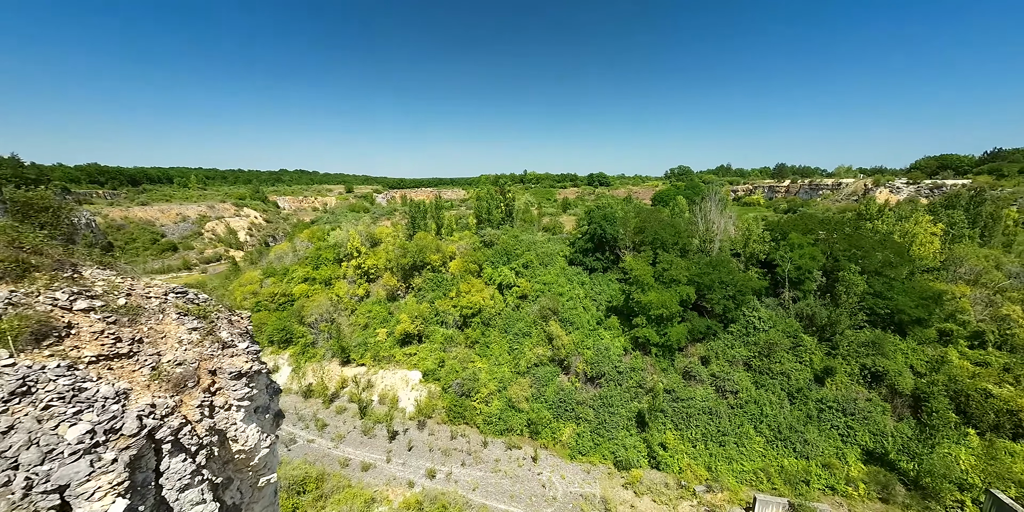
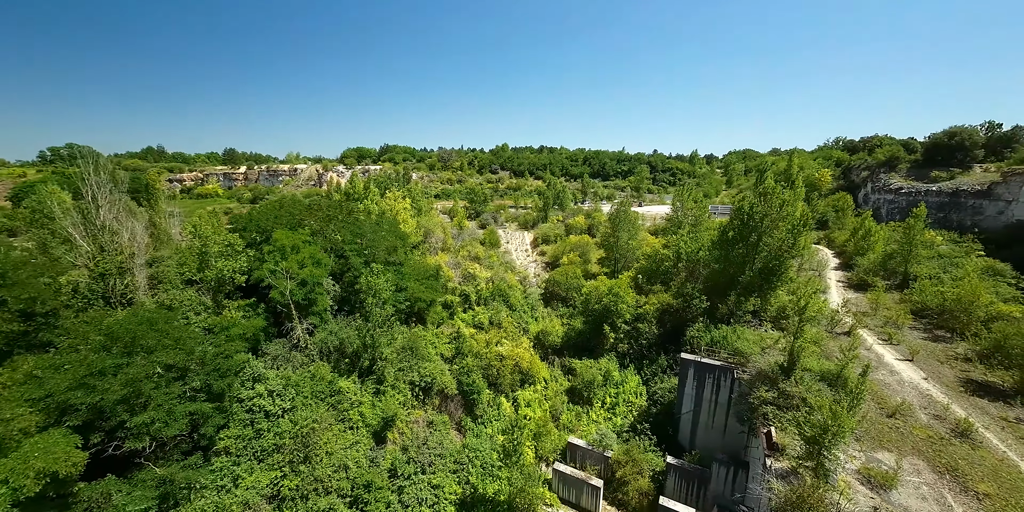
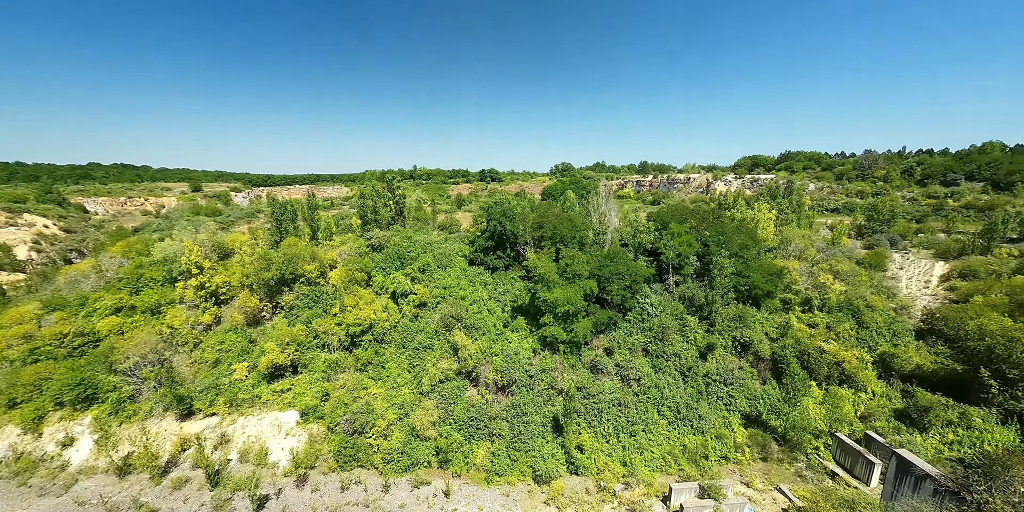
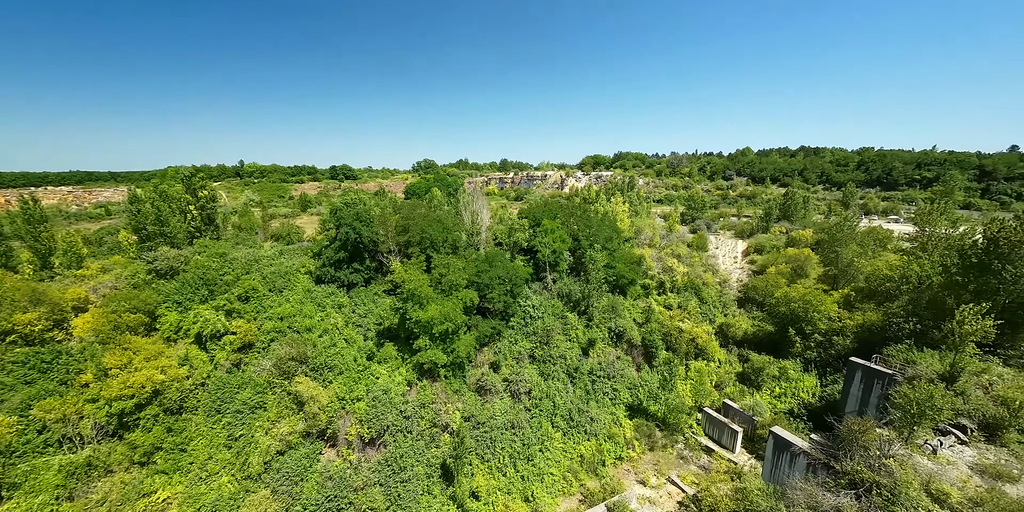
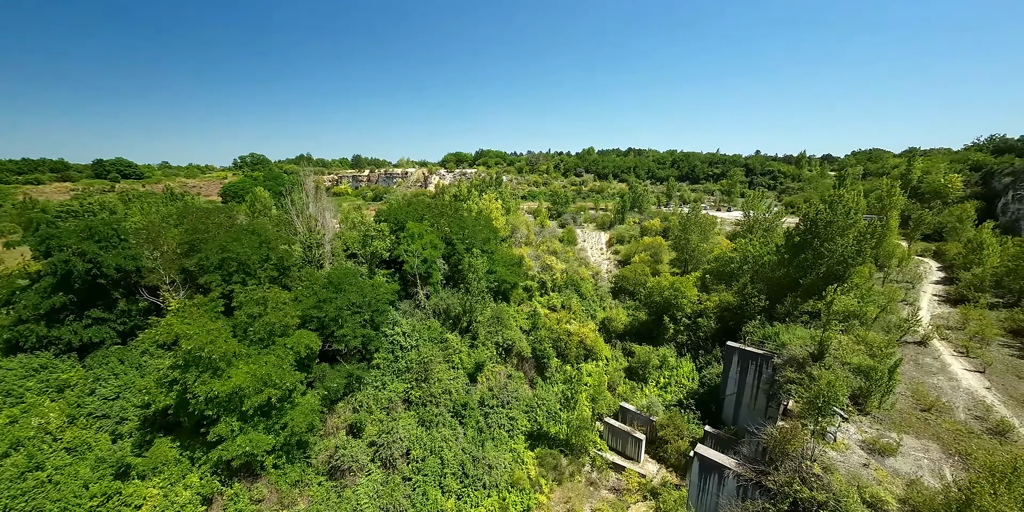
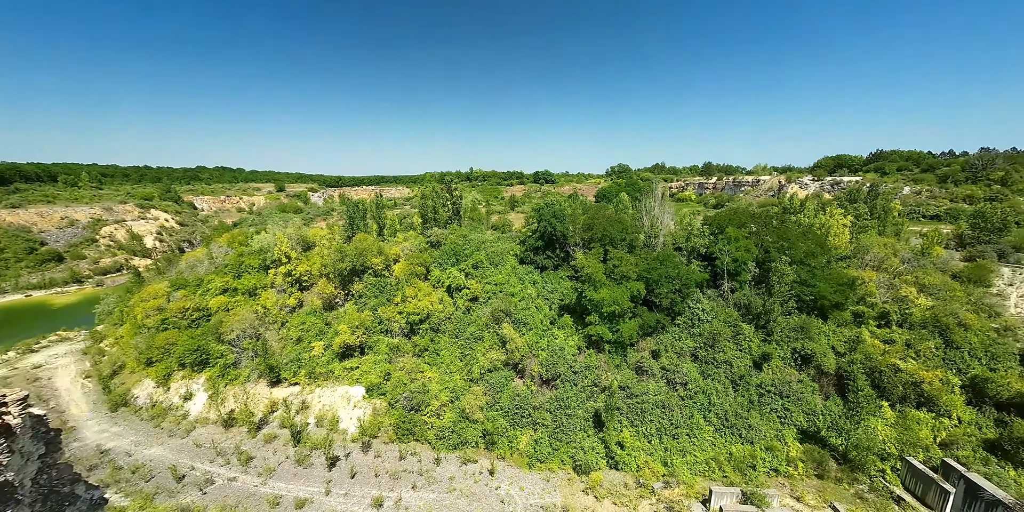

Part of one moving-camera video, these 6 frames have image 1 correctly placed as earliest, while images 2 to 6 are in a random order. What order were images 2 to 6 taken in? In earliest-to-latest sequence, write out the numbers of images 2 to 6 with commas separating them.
6, 3, 4, 5, 2
